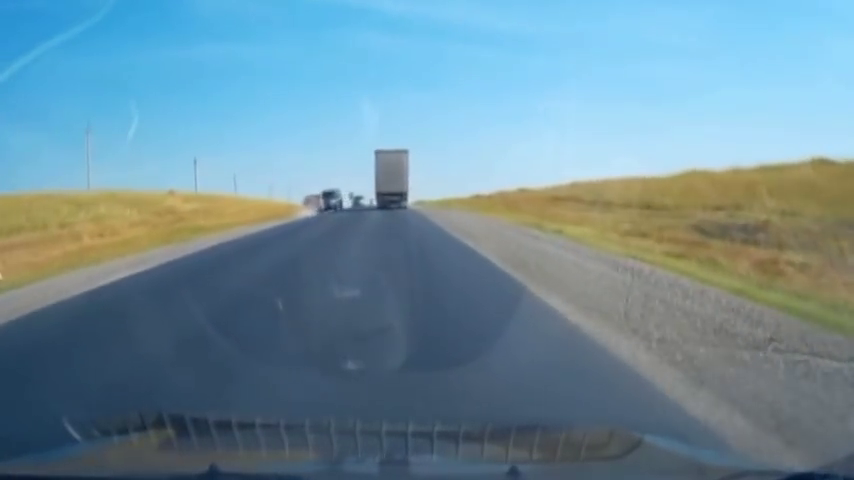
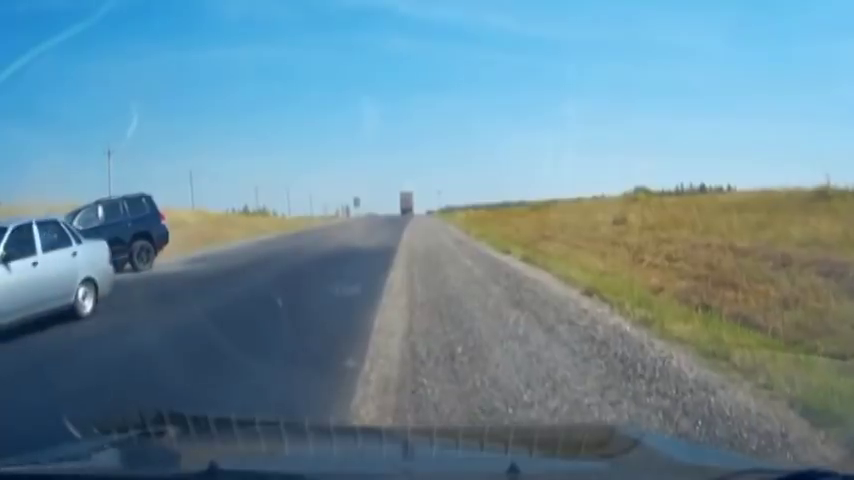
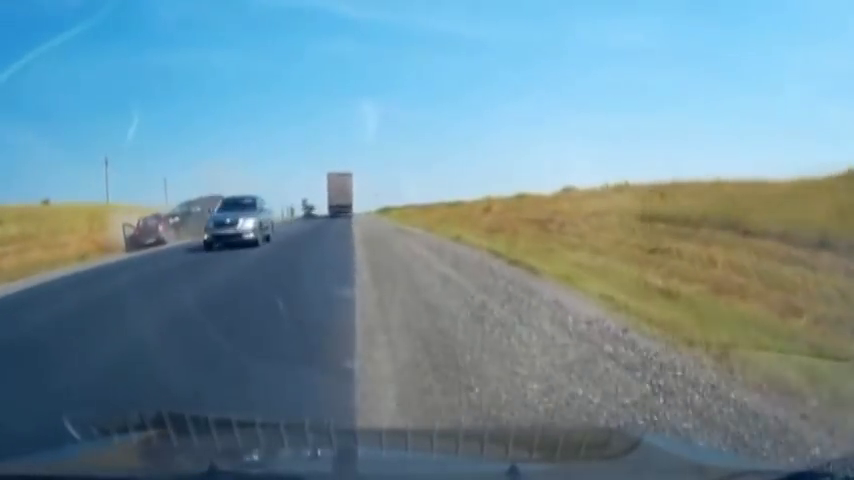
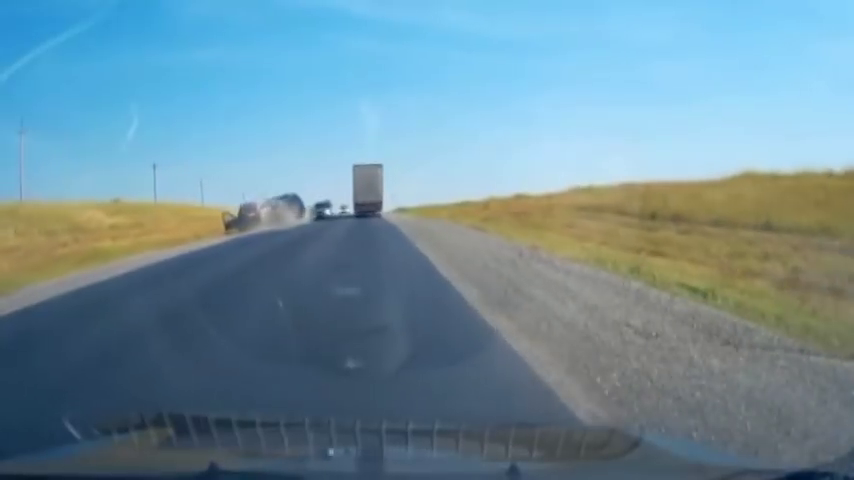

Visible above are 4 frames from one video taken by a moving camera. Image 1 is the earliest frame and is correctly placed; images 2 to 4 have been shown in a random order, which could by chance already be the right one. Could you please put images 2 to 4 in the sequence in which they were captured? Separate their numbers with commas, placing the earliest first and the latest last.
4, 3, 2
